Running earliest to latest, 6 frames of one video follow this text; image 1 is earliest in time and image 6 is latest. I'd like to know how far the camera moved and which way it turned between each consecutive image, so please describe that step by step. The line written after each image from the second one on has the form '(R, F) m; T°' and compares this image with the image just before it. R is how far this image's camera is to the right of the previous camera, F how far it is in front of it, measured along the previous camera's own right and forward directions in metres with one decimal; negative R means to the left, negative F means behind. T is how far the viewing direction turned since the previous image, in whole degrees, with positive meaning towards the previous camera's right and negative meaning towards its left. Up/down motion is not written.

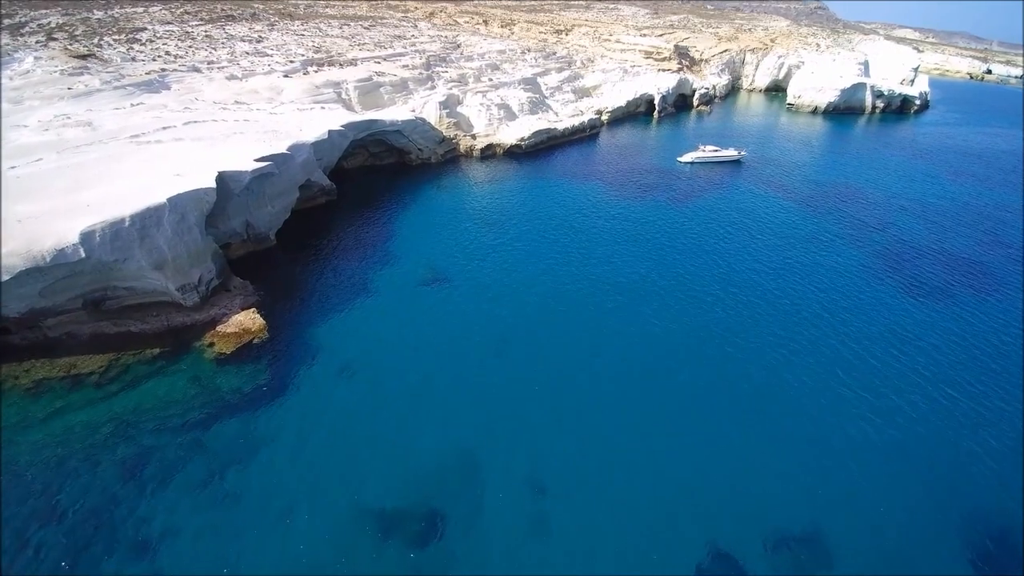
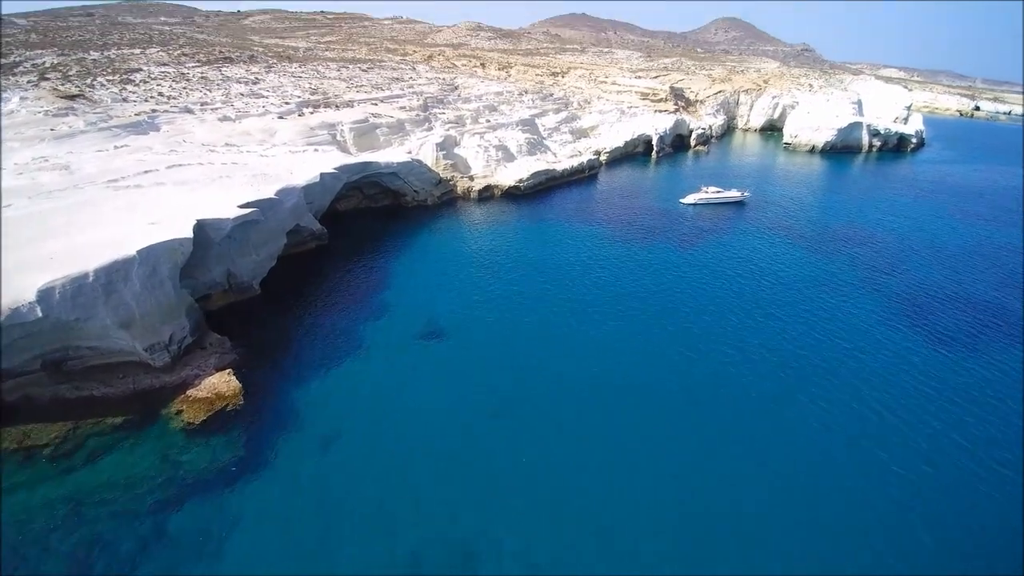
(-0.2, +1.9) m; 0°
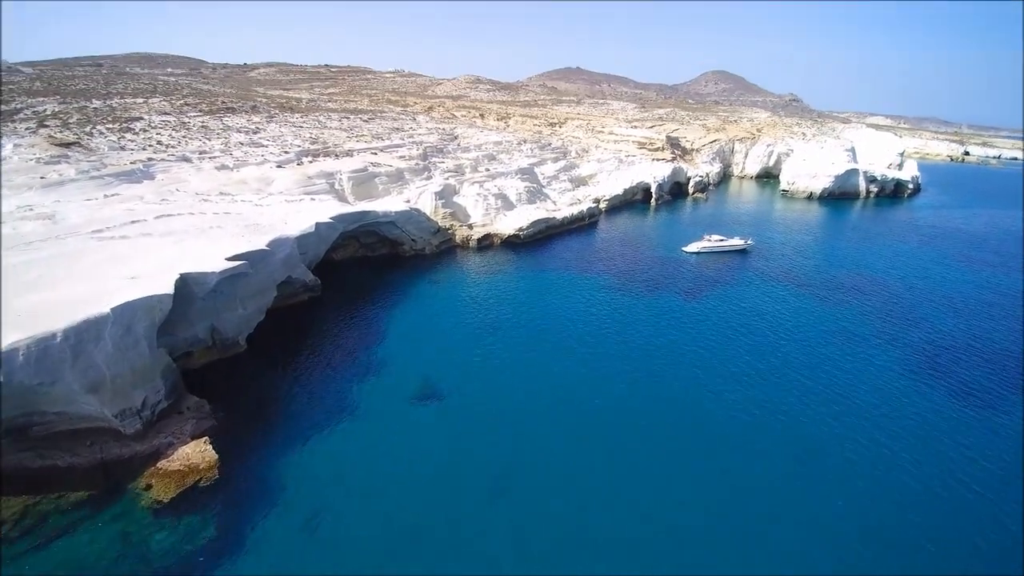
(-0.1, +1.3) m; 0°
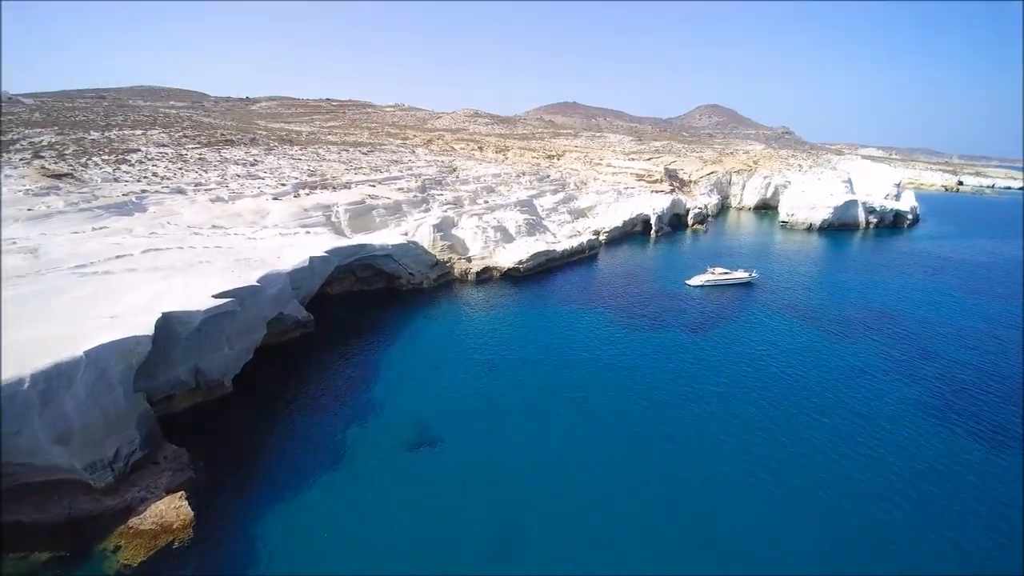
(-0.1, +1.1) m; 0°
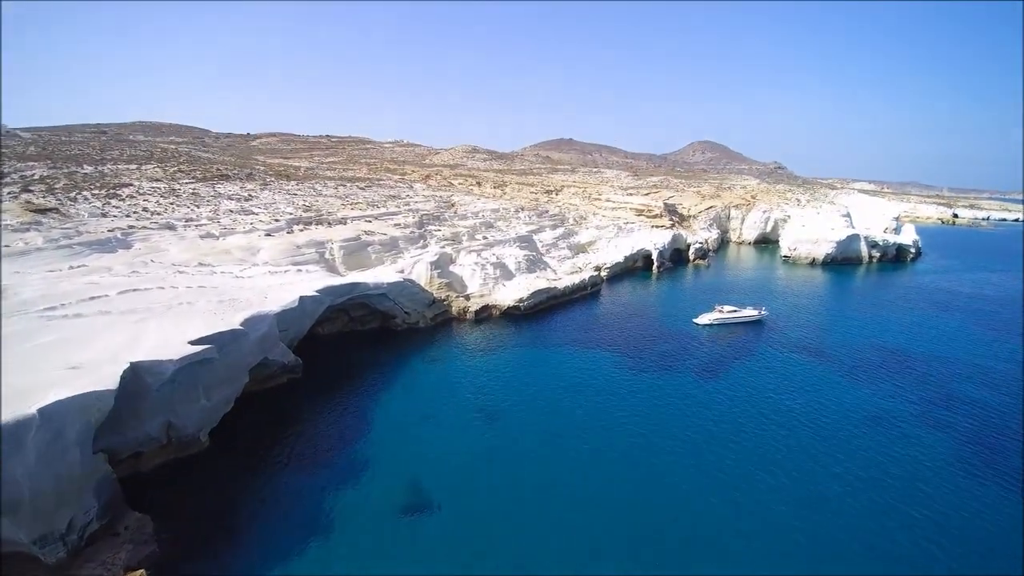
(-0.2, +1.8) m; 0°
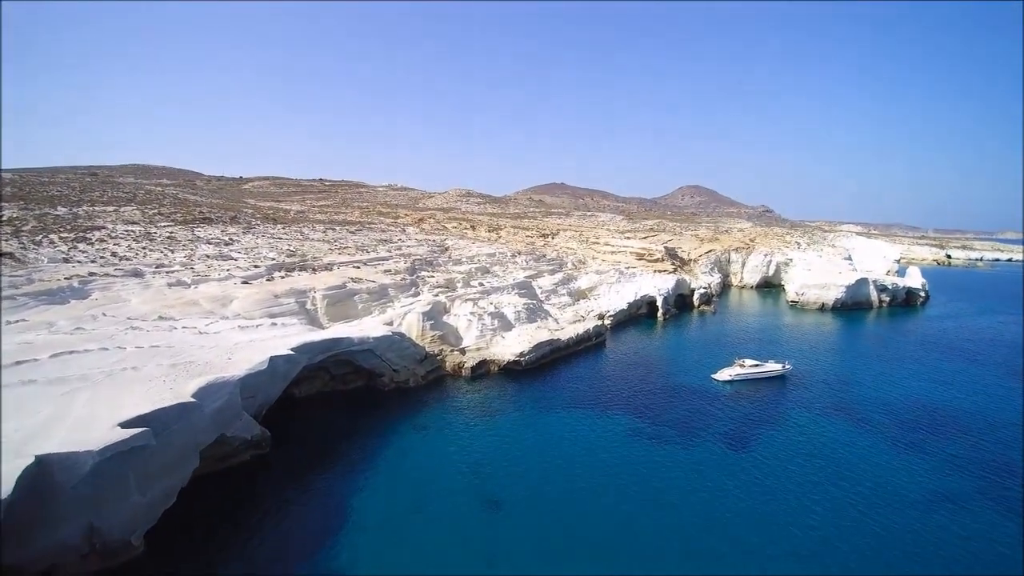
(-0.6, +3.8) m; +1°
